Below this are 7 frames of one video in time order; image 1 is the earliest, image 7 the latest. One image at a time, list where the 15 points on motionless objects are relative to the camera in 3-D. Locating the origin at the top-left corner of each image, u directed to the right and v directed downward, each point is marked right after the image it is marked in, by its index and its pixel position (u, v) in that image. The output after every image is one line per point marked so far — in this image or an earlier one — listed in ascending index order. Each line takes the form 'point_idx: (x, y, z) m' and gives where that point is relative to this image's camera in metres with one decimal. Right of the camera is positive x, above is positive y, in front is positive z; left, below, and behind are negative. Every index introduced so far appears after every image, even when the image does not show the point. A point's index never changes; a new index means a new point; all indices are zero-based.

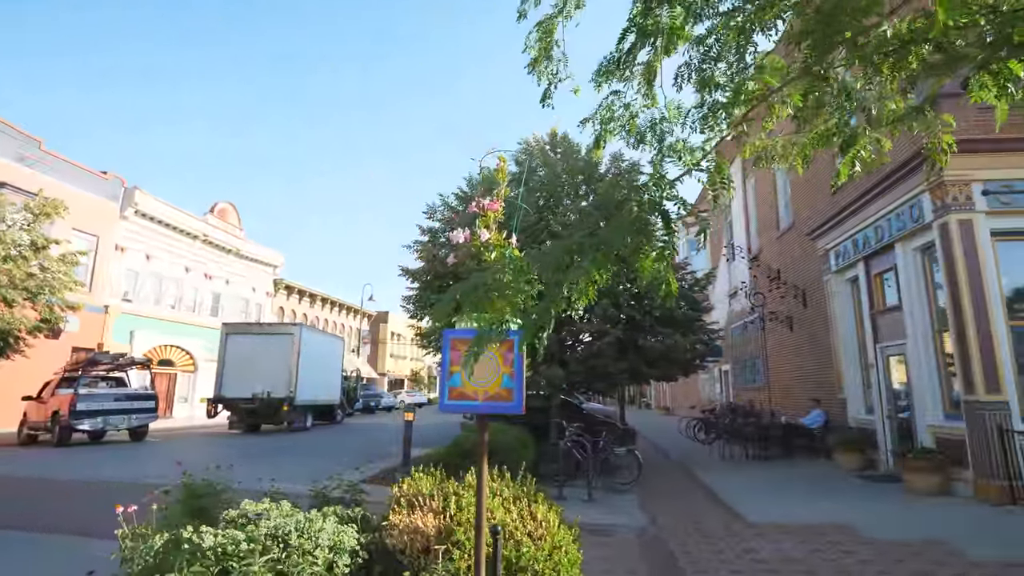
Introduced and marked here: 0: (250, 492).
0: (-3.3, -2.6, +7.3) m
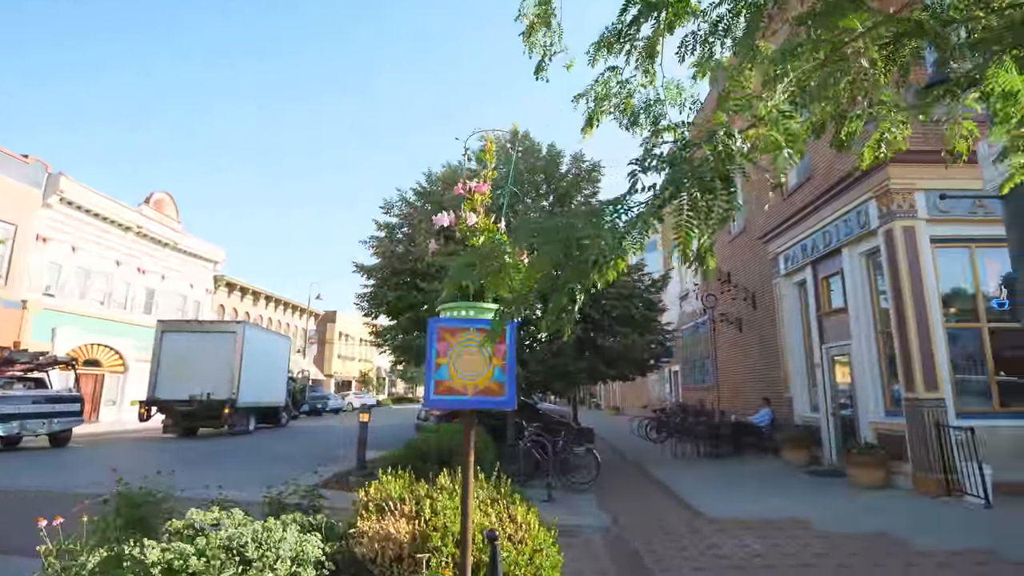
0: (-3.7, -2.5, +6.8) m
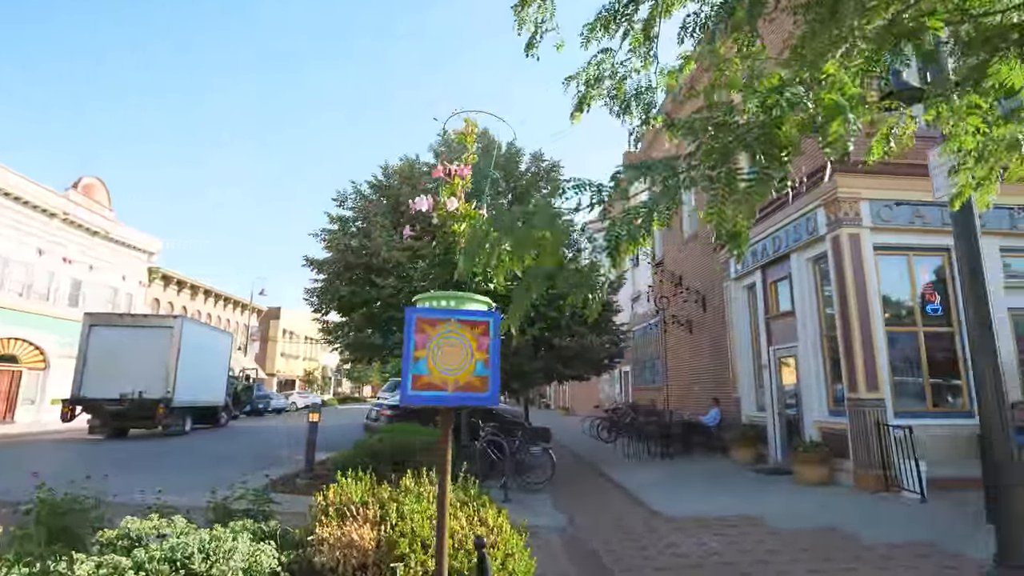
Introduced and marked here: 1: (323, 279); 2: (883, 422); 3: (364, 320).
0: (-4.2, -2.4, +6.3) m
1: (-3.6, +0.2, +11.3) m
2: (+5.4, -1.9, +8.5) m
3: (-2.7, -0.6, +10.7) m
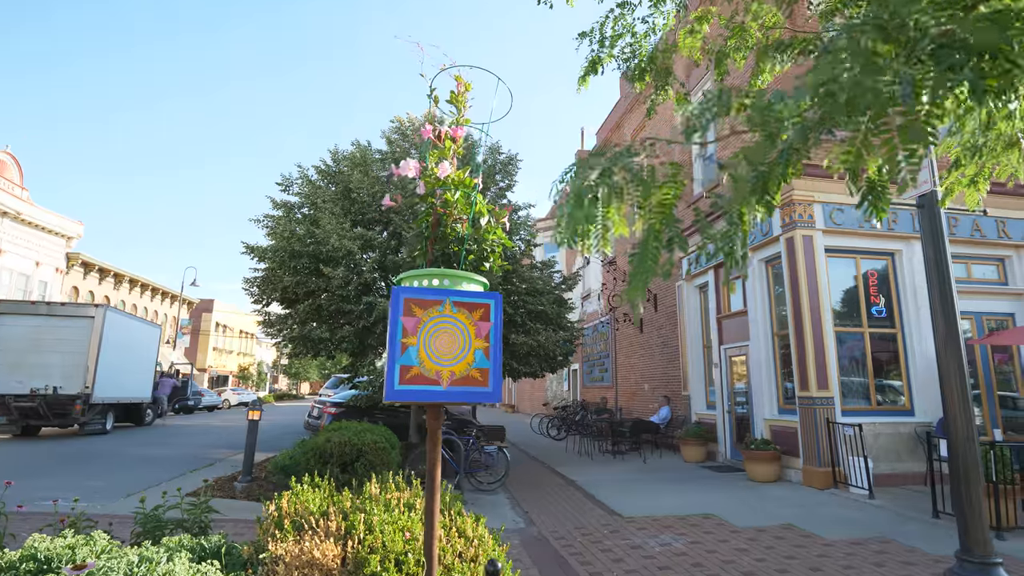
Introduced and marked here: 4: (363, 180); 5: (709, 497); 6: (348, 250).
0: (-4.6, -2.2, +5.6) m
1: (-4.5, +0.4, +10.6) m
2: (+4.7, -1.9, +8.6) m
3: (-3.5, -0.4, +10.1) m
4: (-2.6, +1.9, +10.3) m
5: (+2.7, -2.9, +8.1) m
6: (-2.7, +0.6, +9.6) m
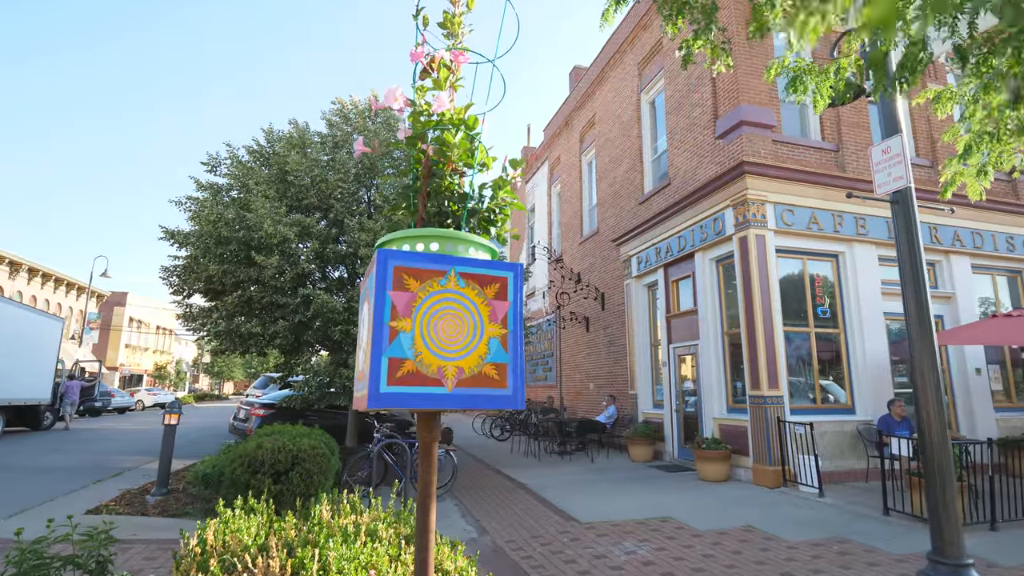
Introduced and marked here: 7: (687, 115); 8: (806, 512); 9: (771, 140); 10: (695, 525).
0: (-5.0, -2.0, +4.6) m
1: (-5.3, +0.5, +9.6) m
2: (+4.0, -1.9, +8.6) m
3: (-4.3, -0.3, +9.2) m
4: (-3.4, +2.1, +9.5) m
5: (+2.1, -2.9, +7.9) m
6: (-3.5, +0.8, +8.8) m
7: (+3.3, +3.2, +11.0) m
8: (+3.5, -2.7, +7.0) m
9: (+4.2, +2.4, +9.5) m
10: (+2.0, -2.6, +6.4) m
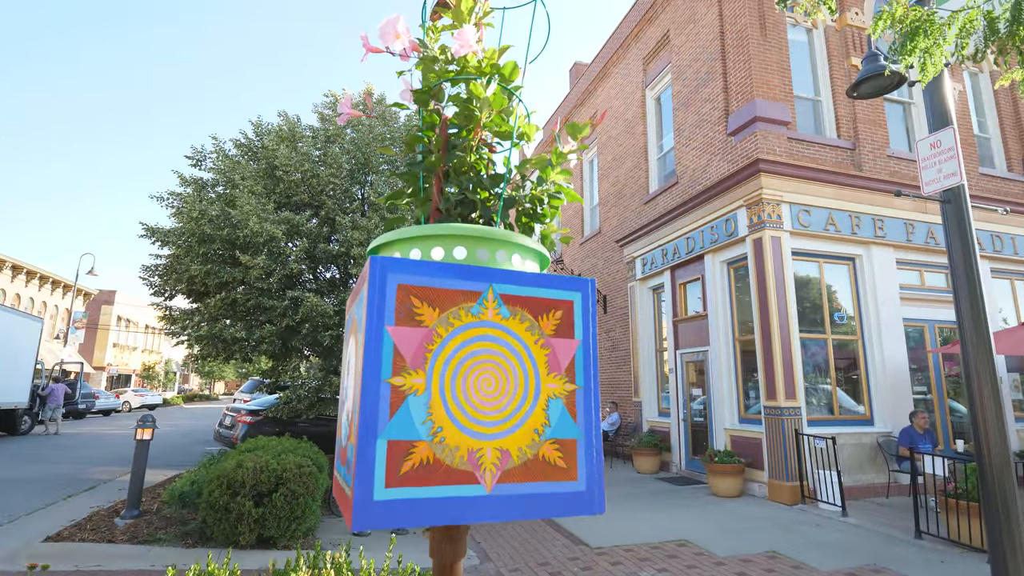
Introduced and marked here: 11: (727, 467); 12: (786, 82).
0: (-4.9, -2.0, +4.1) m
1: (-5.3, +0.5, +9.0) m
2: (+4.0, -2.0, +8.2) m
3: (-4.3, -0.3, +8.7) m
4: (-3.4, +2.0, +9.0) m
5: (+2.1, -2.9, +7.4) m
6: (-3.4, +0.7, +8.3) m
7: (+3.3, +3.2, +10.5) m
8: (+3.5, -2.7, +6.5) m
9: (+4.2, +2.3, +9.1) m
10: (+2.0, -2.7, +5.9) m
11: (+3.1, -2.6, +8.6) m
12: (+4.4, +3.3, +9.4) m
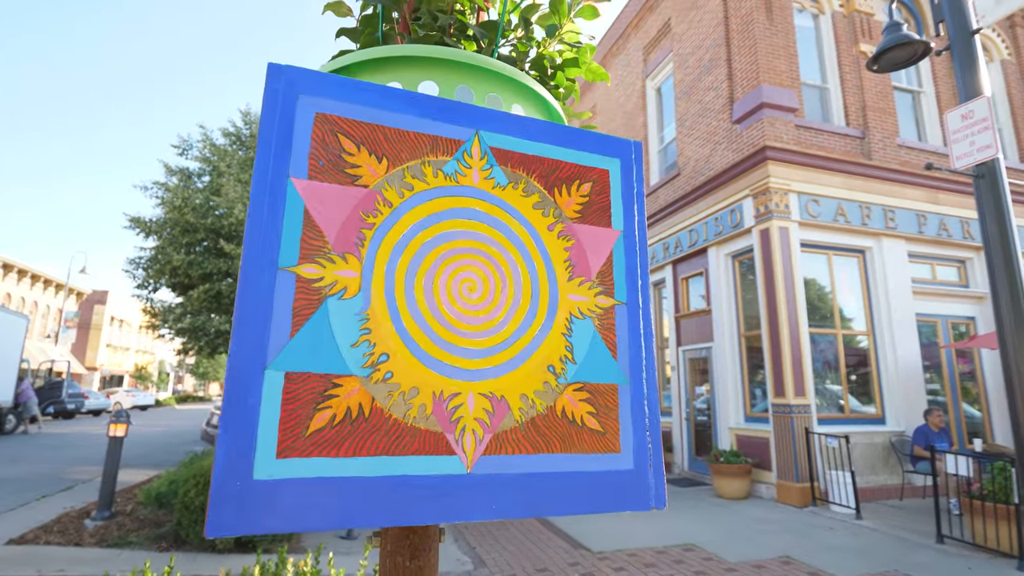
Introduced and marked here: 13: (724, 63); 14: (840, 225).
0: (-4.9, -1.9, +3.7) m
1: (-5.3, +0.7, +8.6) m
2: (+4.0, -1.9, +7.8) m
3: (-4.3, -0.2, +8.3) m
4: (-3.4, +2.1, +8.6) m
5: (+2.0, -2.8, +7.1) m
6: (-3.4, +0.9, +7.9) m
7: (+3.3, +3.3, +10.2) m
8: (+3.5, -2.6, +6.2) m
9: (+4.2, +2.4, +8.8) m
10: (+2.0, -2.5, +5.6) m
11: (+3.1, -2.5, +8.2) m
12: (+4.3, +3.4, +9.1) m
13: (+3.5, +3.7, +9.6) m
14: (+4.9, +0.9, +8.8) m
